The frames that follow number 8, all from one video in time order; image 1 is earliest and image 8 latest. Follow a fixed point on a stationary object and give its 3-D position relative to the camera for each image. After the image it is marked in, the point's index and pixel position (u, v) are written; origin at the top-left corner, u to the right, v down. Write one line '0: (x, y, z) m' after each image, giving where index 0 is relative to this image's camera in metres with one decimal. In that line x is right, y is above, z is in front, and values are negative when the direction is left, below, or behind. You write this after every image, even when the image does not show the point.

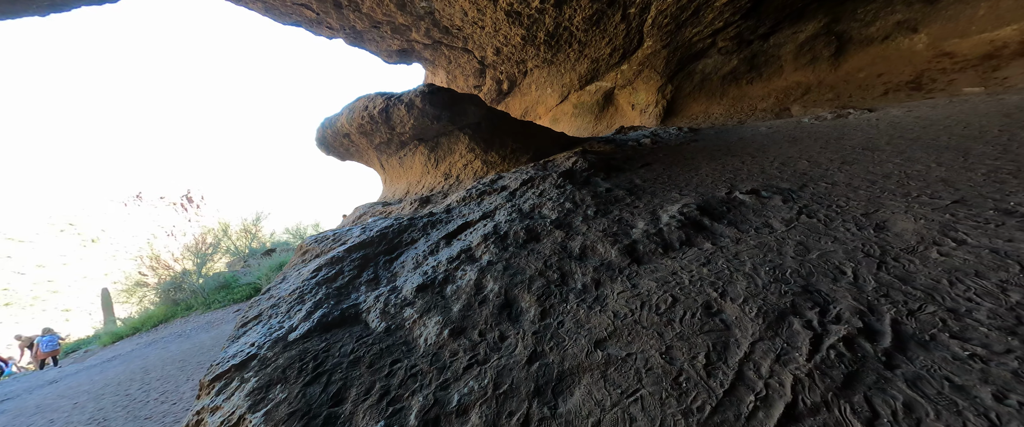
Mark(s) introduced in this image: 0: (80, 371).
0: (-7.5, -2.7, +5.5) m
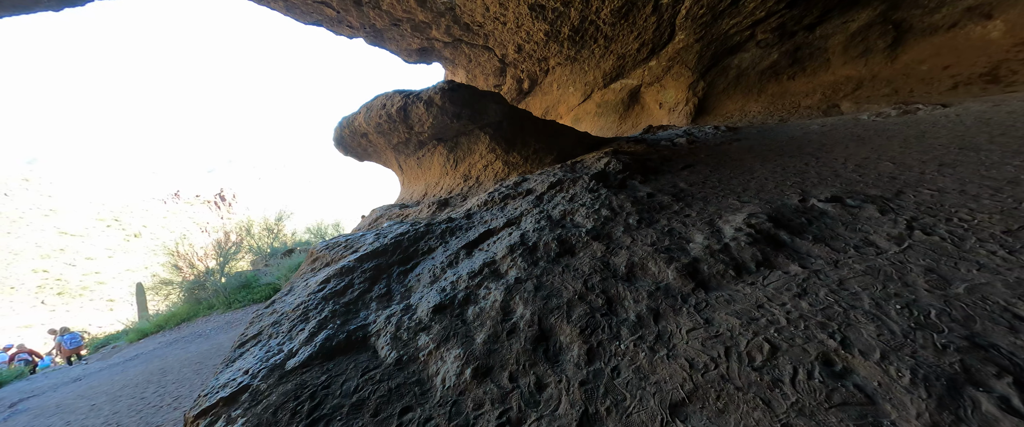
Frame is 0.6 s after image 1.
0: (-7.1, -2.7, +5.6) m
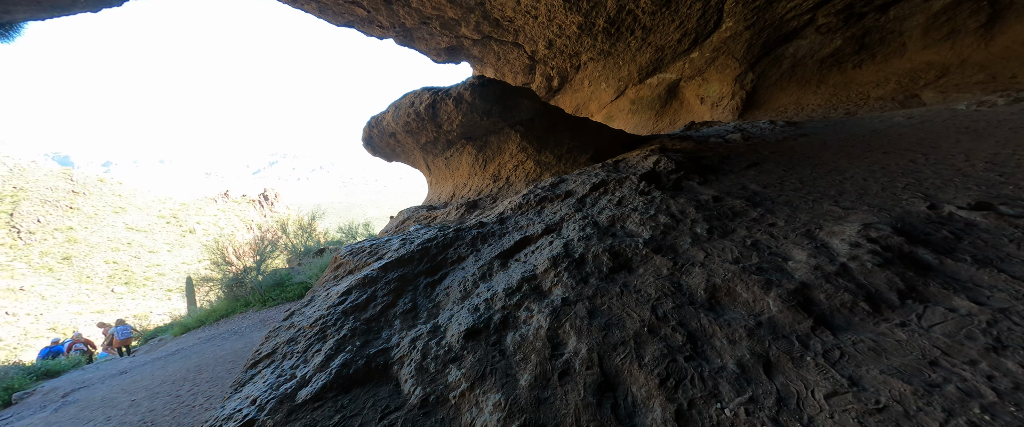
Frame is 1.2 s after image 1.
0: (-6.6, -2.7, +5.8) m
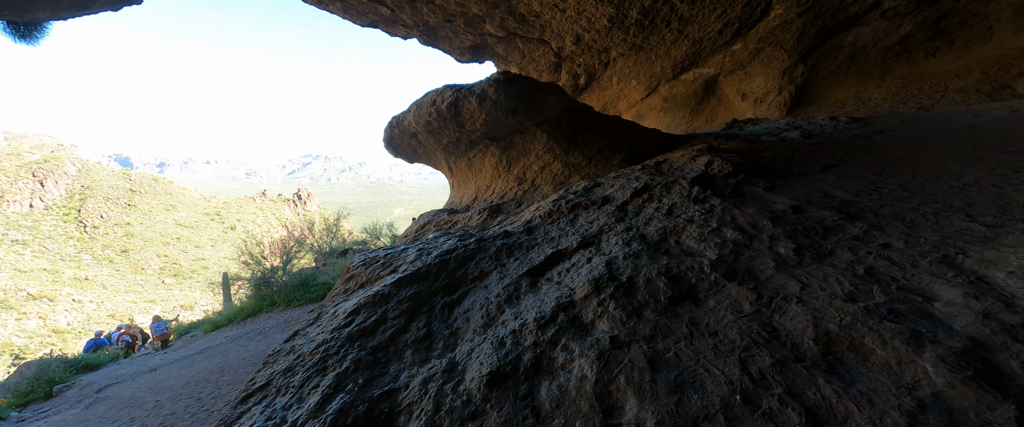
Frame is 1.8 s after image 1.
0: (-6.2, -2.7, +5.9) m
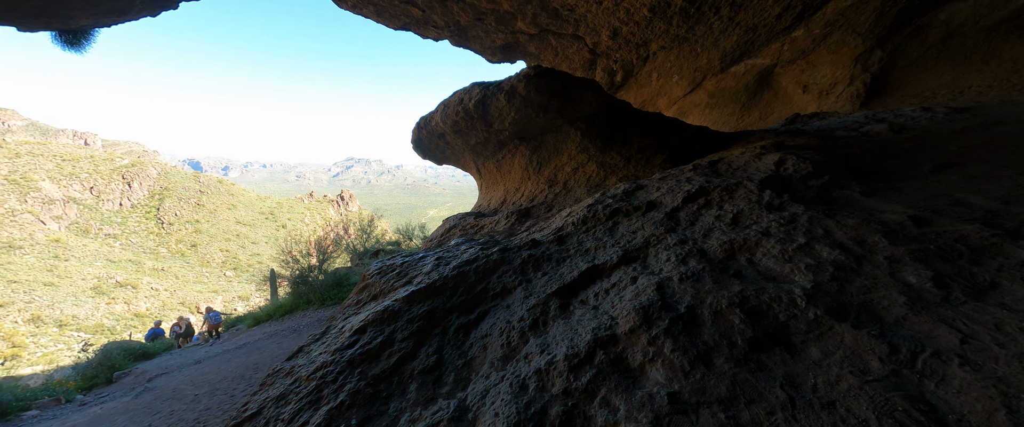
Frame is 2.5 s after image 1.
0: (-5.7, -2.7, +6.1) m
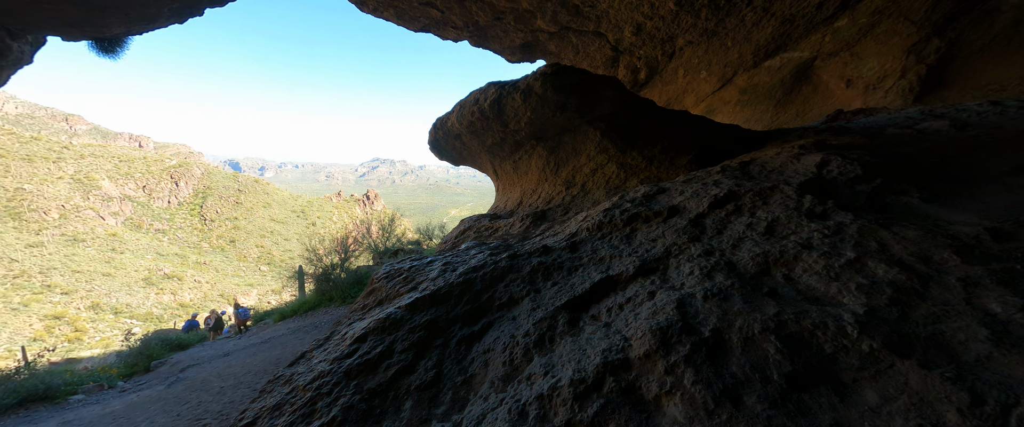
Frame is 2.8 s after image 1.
0: (-5.4, -2.7, +6.4) m
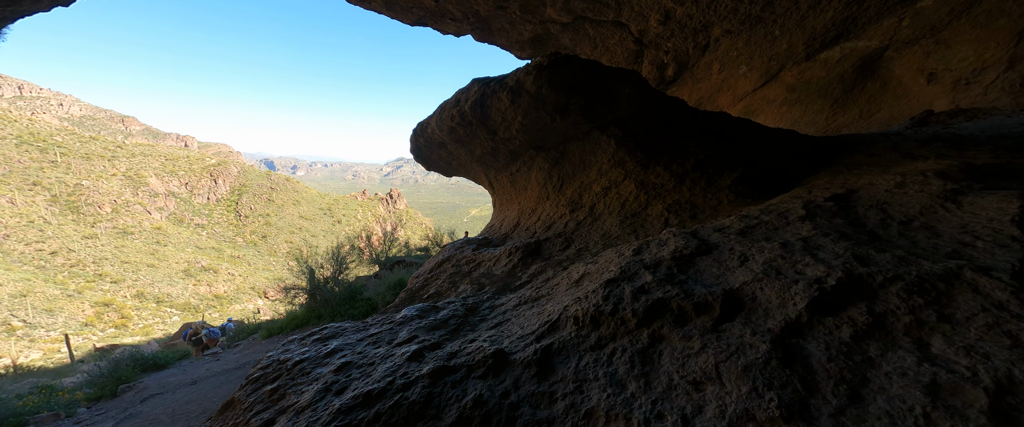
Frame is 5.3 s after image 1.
0: (-5.4, -2.9, +5.8) m
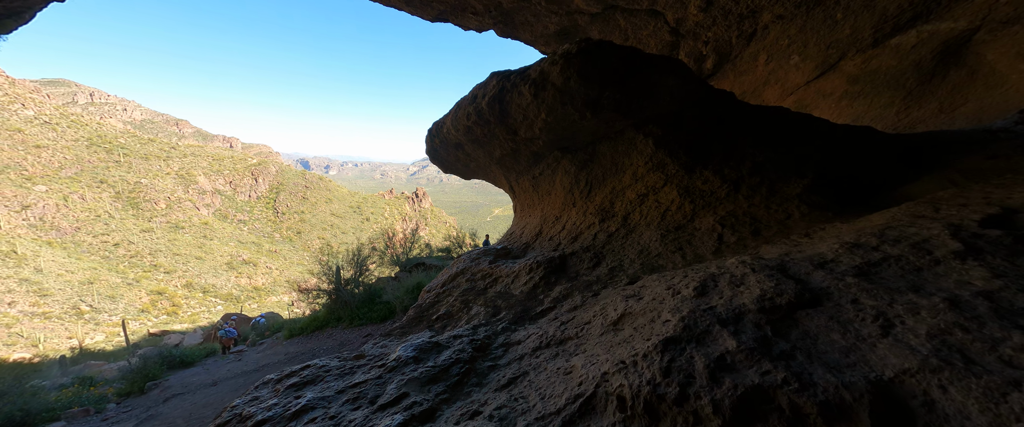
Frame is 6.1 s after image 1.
0: (-5.0, -3.0, +5.8) m
